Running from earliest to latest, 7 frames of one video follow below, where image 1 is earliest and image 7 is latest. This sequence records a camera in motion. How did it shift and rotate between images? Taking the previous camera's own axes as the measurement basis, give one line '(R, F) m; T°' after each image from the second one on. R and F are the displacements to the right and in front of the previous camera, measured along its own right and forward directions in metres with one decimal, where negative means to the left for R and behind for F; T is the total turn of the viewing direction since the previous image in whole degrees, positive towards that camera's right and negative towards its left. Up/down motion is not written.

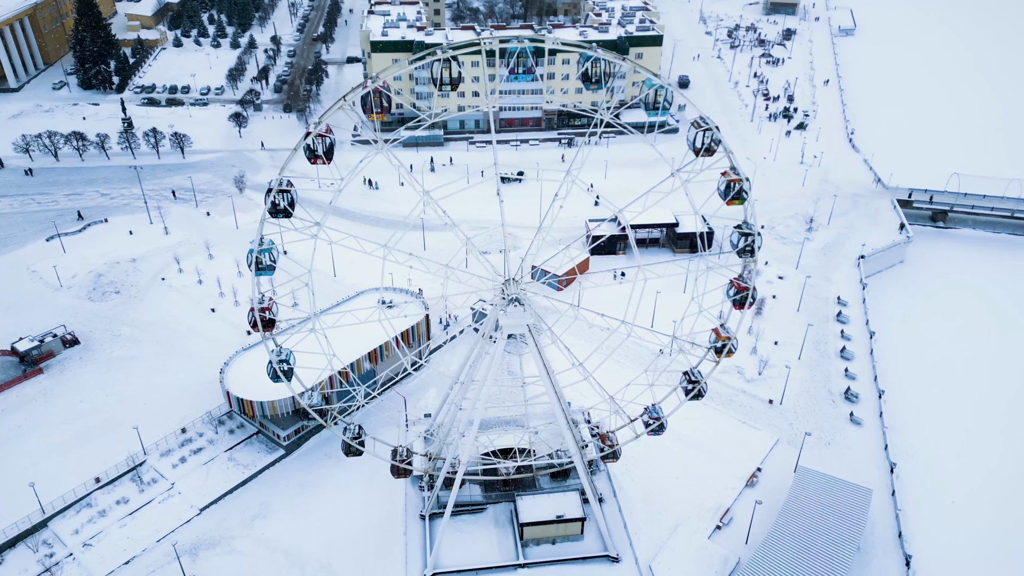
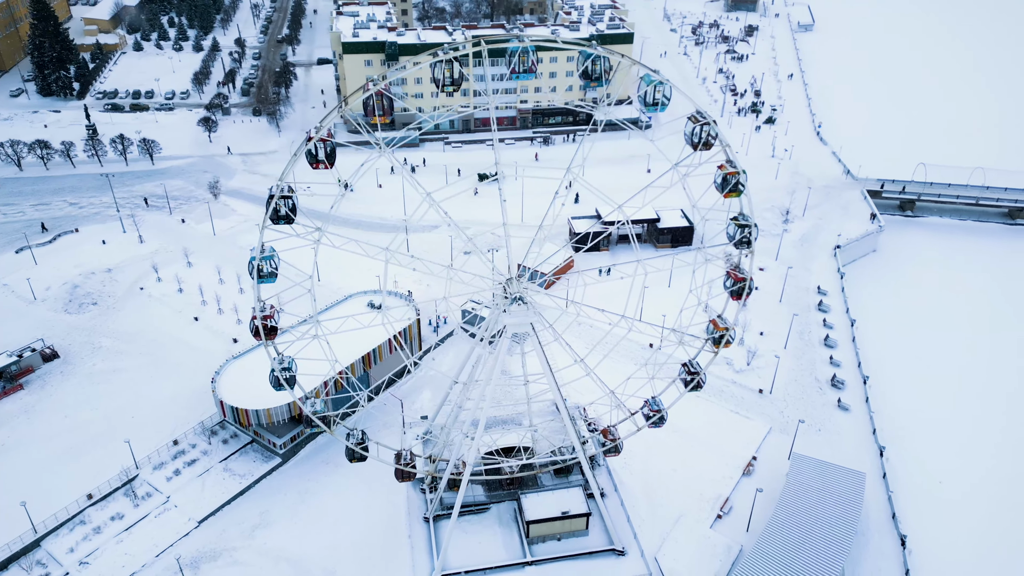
(-1.1, 0.0) m; +3°
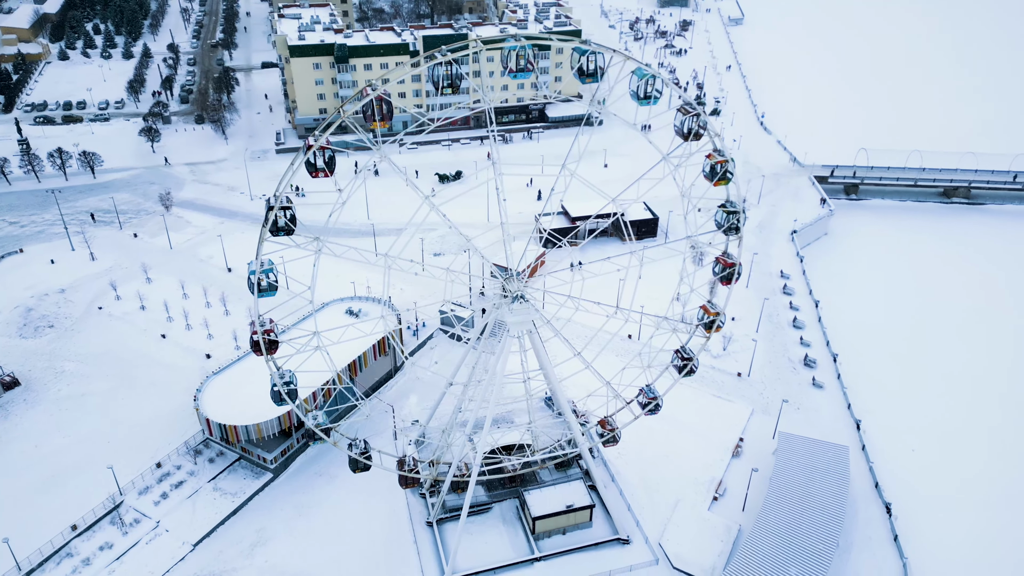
(-1.8, +0.1) m; +5°
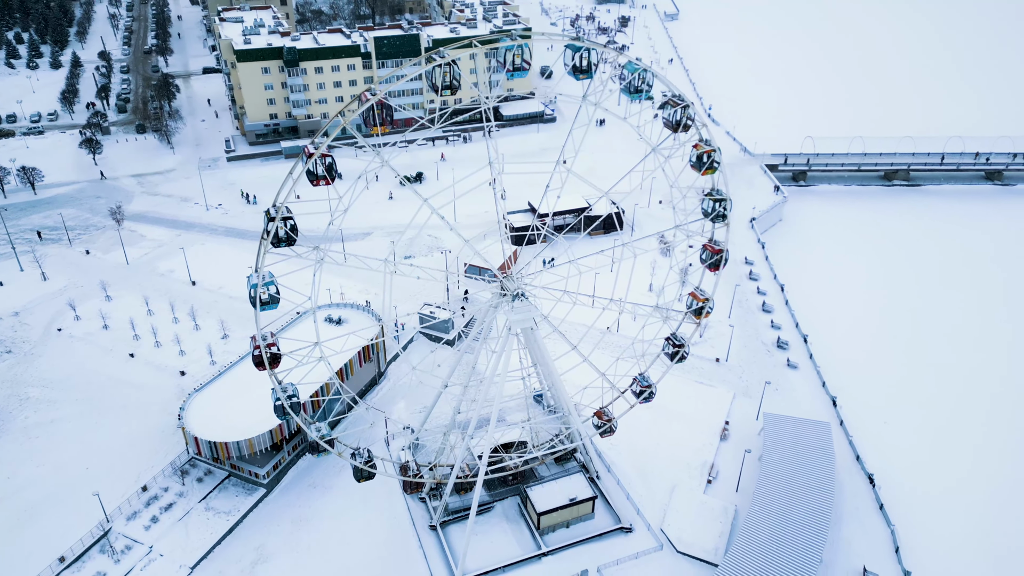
(-1.7, 0.0) m; +4°
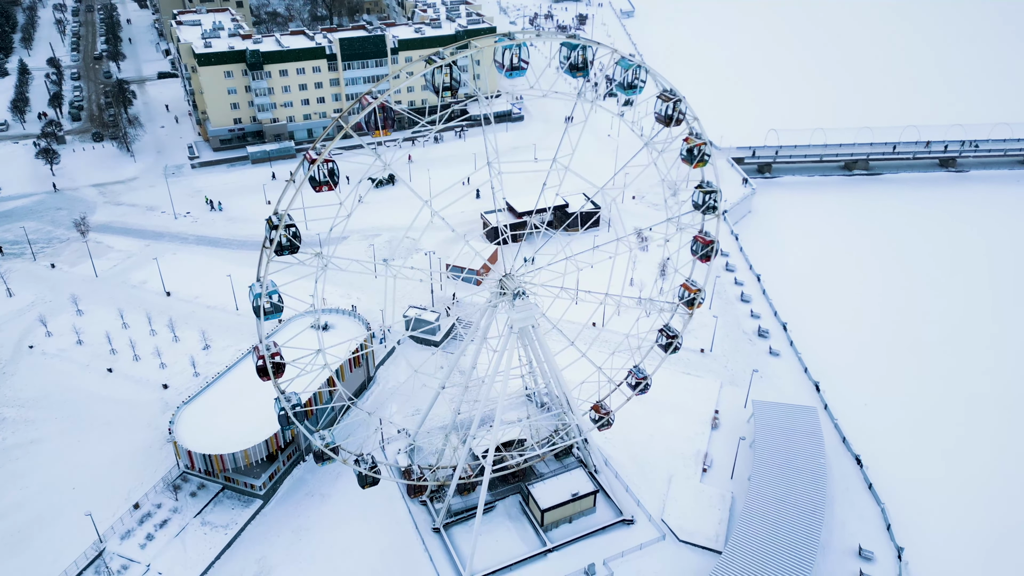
(-1.2, 0.0) m; +3°
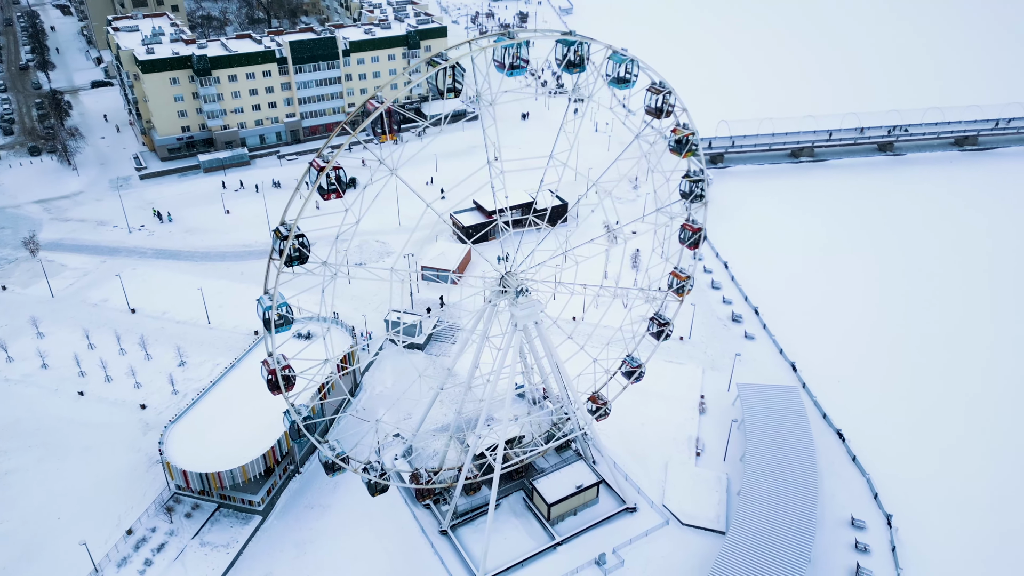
(-1.8, 0.0) m; +4°
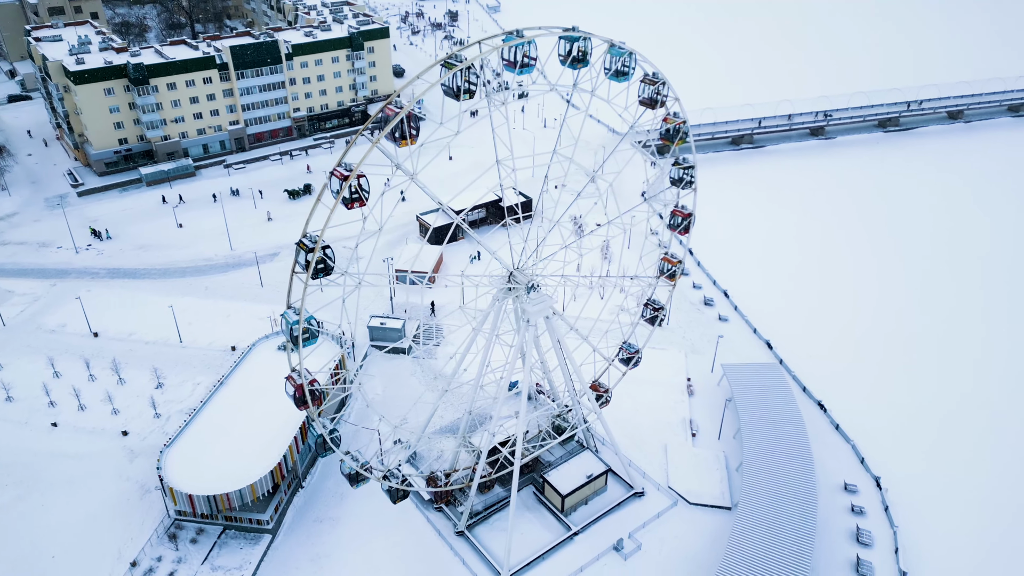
(-2.4, -0.1) m; +5°
